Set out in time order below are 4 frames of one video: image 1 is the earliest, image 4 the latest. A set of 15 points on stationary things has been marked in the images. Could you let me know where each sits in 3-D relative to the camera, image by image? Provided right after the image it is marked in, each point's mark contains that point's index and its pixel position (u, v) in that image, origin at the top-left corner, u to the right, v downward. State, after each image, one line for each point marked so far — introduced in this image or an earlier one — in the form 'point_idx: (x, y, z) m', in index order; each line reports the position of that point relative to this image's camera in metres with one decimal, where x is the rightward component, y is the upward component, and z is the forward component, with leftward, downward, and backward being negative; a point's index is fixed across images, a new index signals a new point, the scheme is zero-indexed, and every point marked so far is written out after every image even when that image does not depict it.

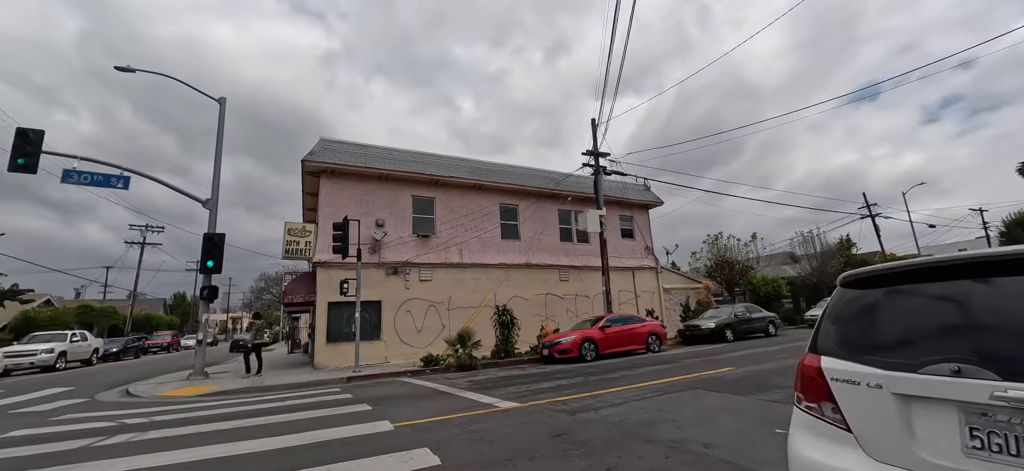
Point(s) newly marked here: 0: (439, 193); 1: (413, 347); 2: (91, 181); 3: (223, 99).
0: (-3.0, +1.7, +17.2) m
1: (-3.6, -4.1, +15.3) m
2: (-13.2, +1.7, +13.3) m
3: (-10.4, +4.9, +15.2) m
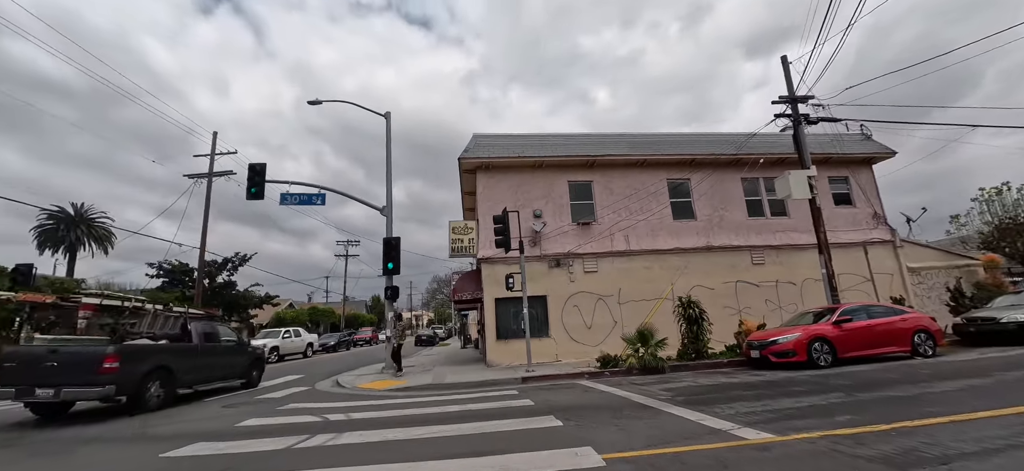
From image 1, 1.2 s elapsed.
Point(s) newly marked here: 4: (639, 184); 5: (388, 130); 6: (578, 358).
0: (+3.1, +2.2, +15.6) m
1: (+2.4, -3.6, +14.0) m
2: (-7.8, +1.3, +15.4) m
3: (-4.8, +4.8, +16.2) m
4: (+4.7, +1.9, +15.6) m
5: (-4.6, +4.0, +15.7) m
6: (+2.2, -4.0, +13.9) m
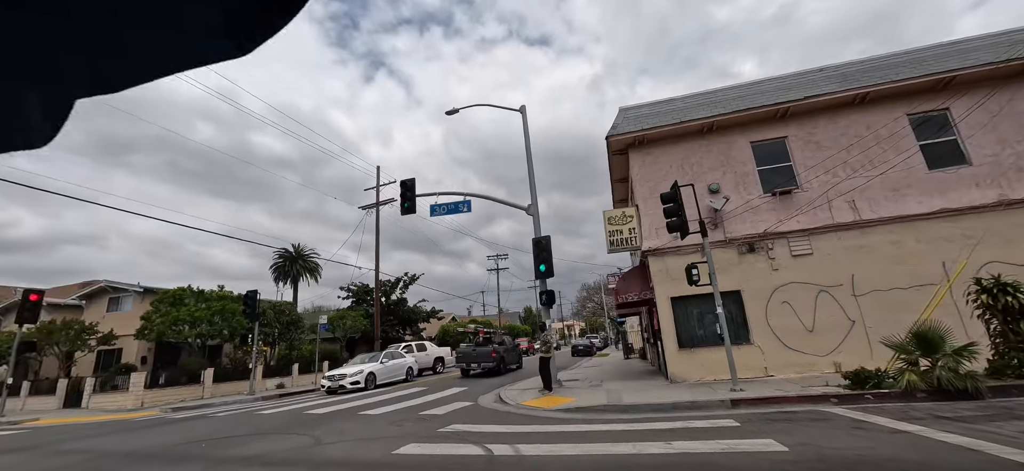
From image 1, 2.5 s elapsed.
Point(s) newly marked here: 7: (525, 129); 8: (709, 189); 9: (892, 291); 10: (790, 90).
0: (+7.8, +3.0, +11.8) m
1: (+7.2, -2.9, +10.3) m
2: (-2.4, +0.9, +15.1) m
3: (+0.4, +4.7, +15.1) m
4: (+9.4, +2.8, +11.3) m
5: (+0.4, +3.9, +14.5) m
6: (+7.0, -3.3, +10.3) m
7: (+0.4, +3.6, +14.1) m
8: (+5.5, +1.3, +11.9) m
9: (+9.2, -1.3, +10.2) m
10: (+7.9, +4.1, +12.0) m
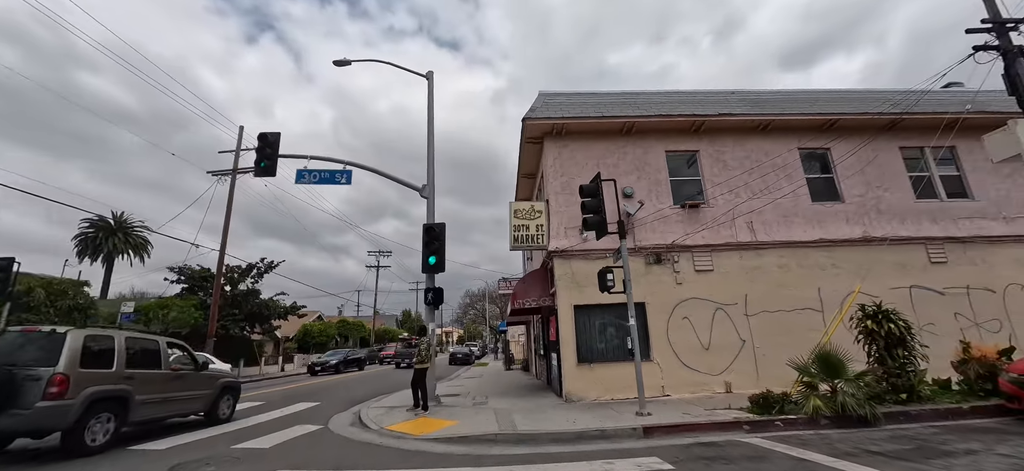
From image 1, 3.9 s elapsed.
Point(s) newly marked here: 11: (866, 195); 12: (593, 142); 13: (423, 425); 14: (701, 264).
0: (+5.3, +2.6, +11.7) m
1: (+4.4, -3.2, +9.9) m
2: (-5.6, +1.6, +12.2) m
3: (-2.5, +5.1, +13.0) m
4: (+6.9, +2.2, +11.6) m
5: (-2.4, +4.3, +12.4) m
6: (+4.2, -3.6, +9.8) m
7: (-2.4, +4.0, +12.0) m
8: (+2.9, +1.1, +11.1) m
9: (+6.6, -1.9, +10.4) m
10: (+5.5, +3.7, +11.9) m
11: (+9.7, +1.2, +11.4) m
12: (+2.2, +2.5, +11.5) m
13: (-1.8, -3.9, +8.6) m
14: (+4.7, -0.7, +10.6) m
